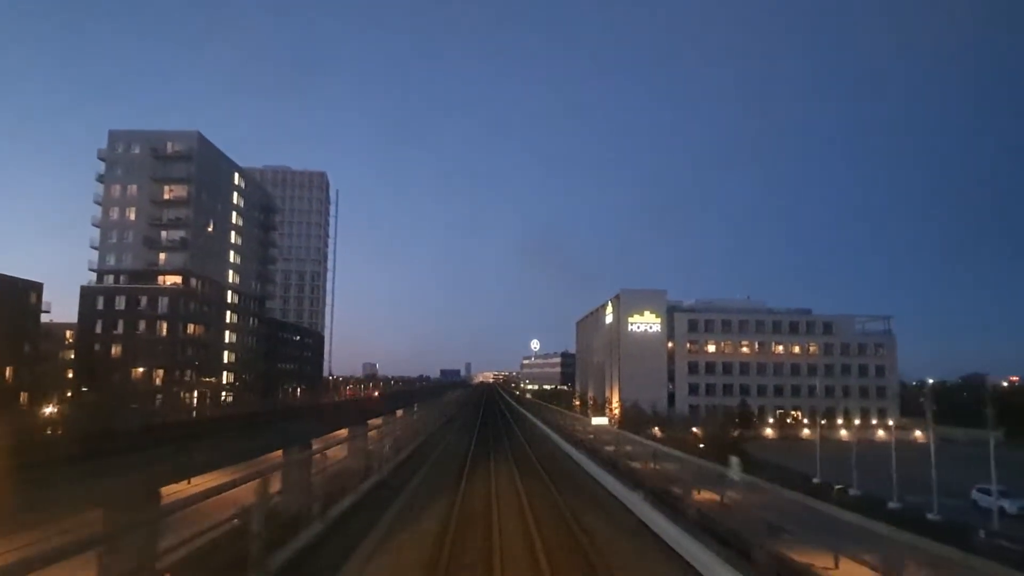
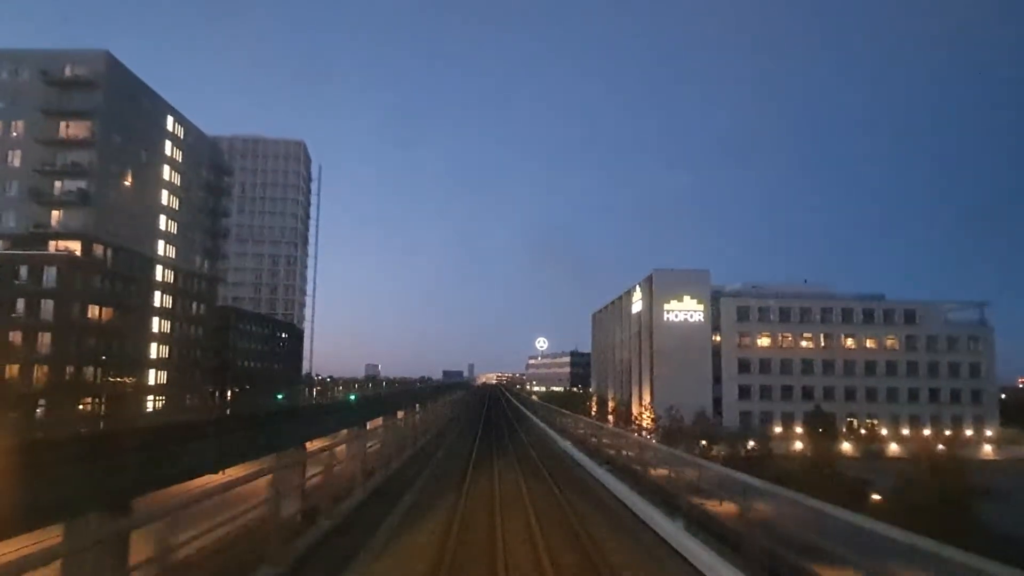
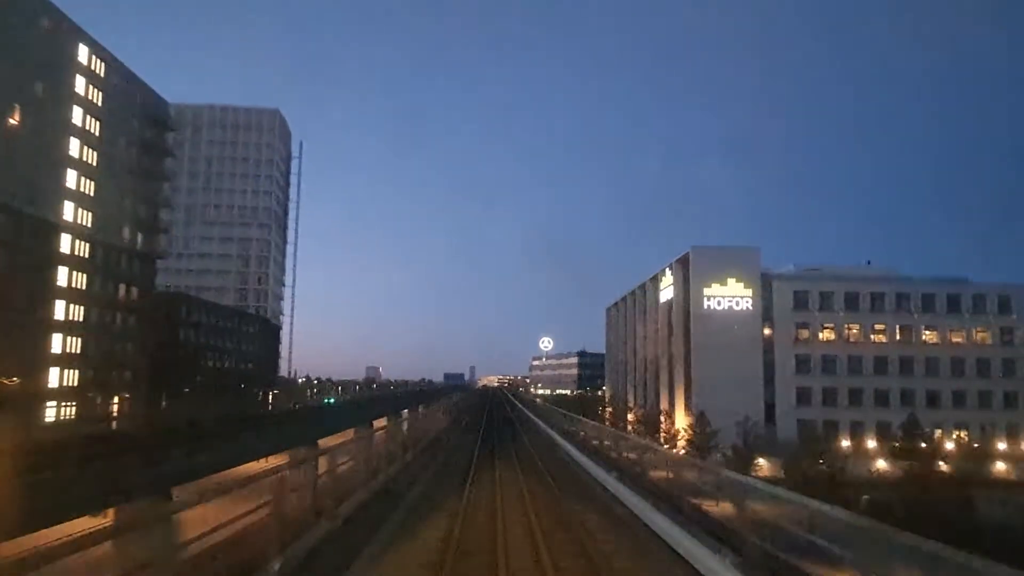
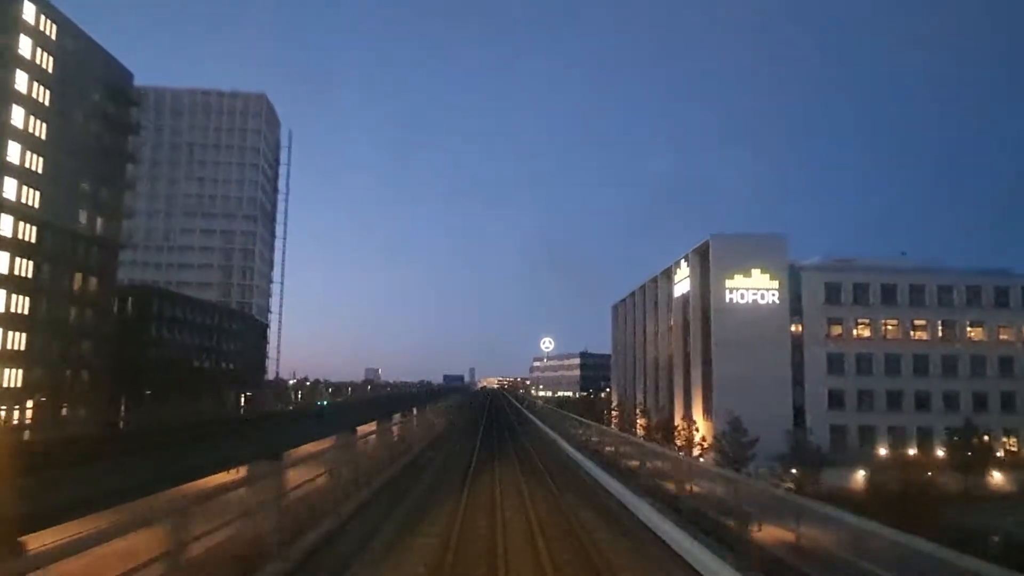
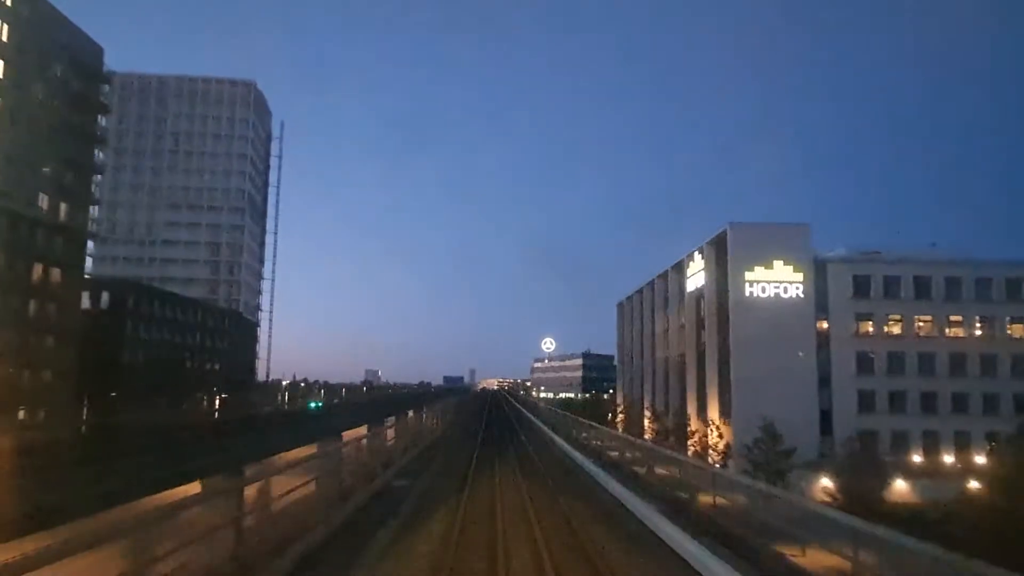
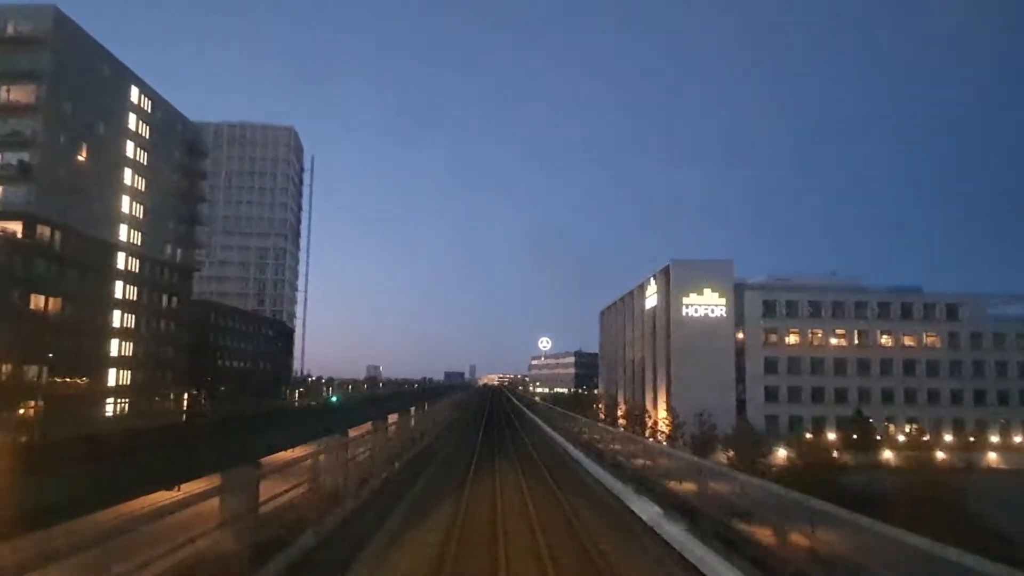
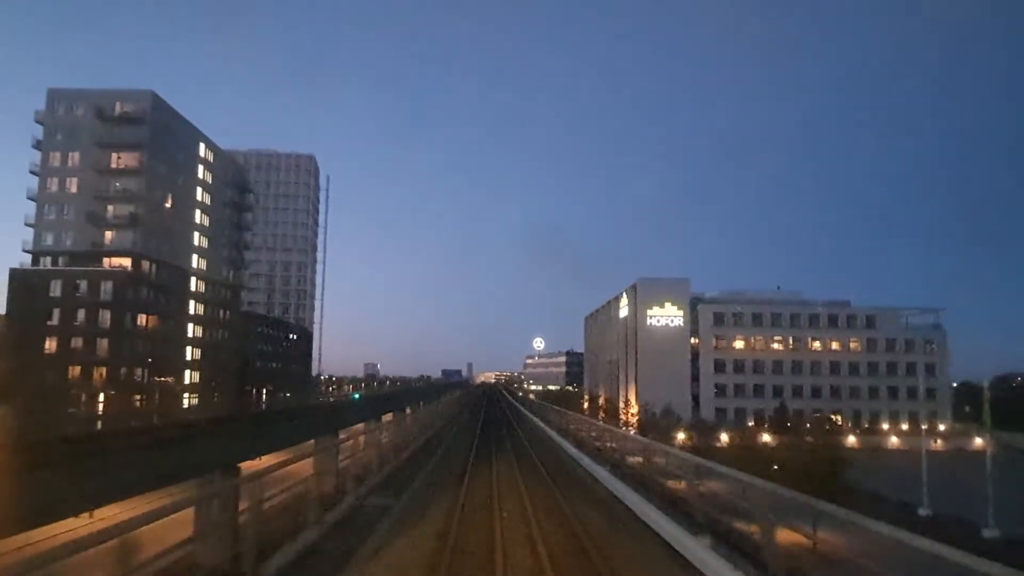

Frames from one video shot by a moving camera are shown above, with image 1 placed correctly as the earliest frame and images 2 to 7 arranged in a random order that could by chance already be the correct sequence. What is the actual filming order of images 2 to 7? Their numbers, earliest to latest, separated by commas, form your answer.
7, 2, 6, 3, 4, 5
